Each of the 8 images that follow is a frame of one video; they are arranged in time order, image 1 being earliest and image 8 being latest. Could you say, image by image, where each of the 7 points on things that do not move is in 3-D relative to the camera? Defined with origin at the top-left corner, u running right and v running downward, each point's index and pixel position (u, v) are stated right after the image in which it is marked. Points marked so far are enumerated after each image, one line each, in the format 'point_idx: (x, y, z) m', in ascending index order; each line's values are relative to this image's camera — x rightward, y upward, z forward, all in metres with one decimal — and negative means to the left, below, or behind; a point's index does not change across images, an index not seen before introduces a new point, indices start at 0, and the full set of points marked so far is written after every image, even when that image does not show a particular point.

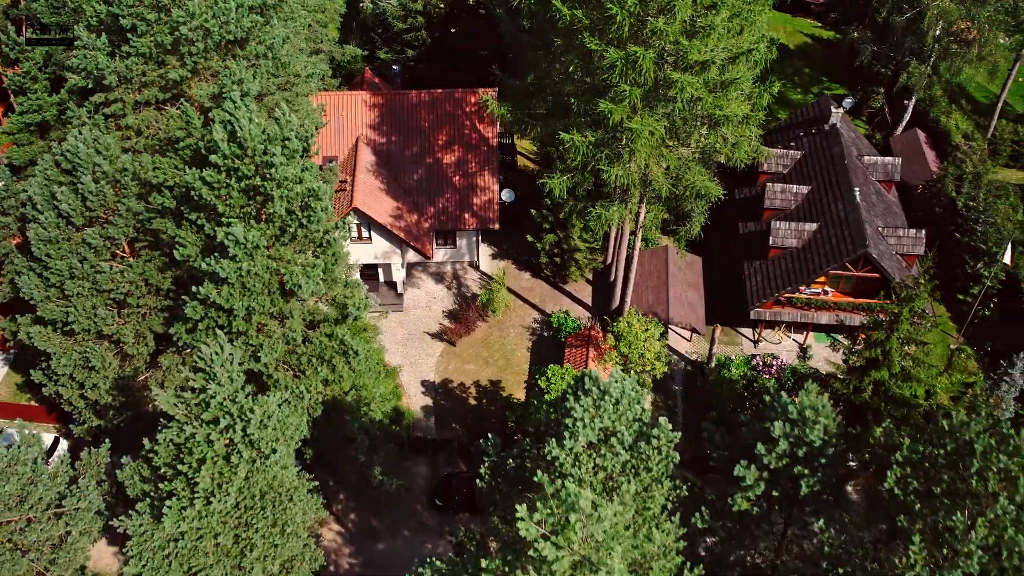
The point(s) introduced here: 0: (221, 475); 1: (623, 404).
0: (-4.8, -3.0, +14.7) m
1: (+1.7, -1.8, +13.4) m
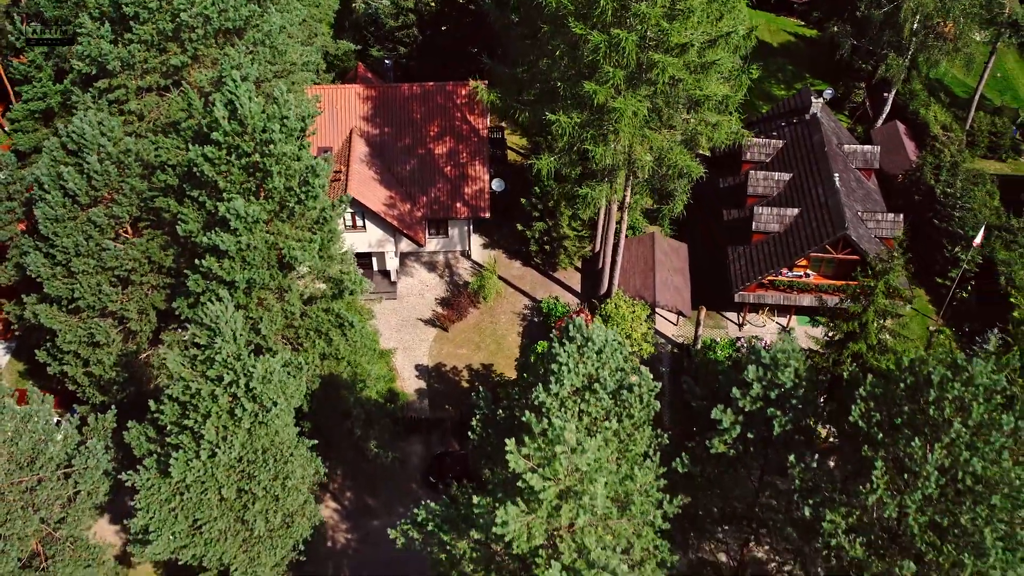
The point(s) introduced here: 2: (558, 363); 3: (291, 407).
0: (-5.0, -2.4, +15.5) m
1: (+1.5, -1.1, +14.3) m
2: (+0.7, -1.2, +13.8) m
3: (-4.2, -2.2, +16.8) m
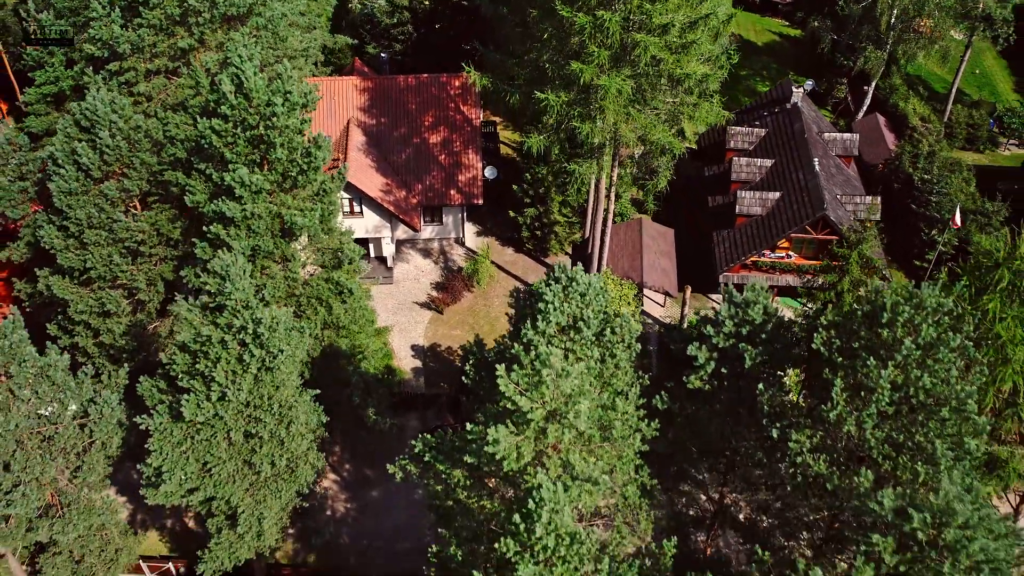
0: (-5.1, -1.5, +16.5) m
1: (+1.3, -0.1, +15.3) m
2: (+0.5, -0.2, +14.9) m
3: (-4.3, -1.4, +17.8) m
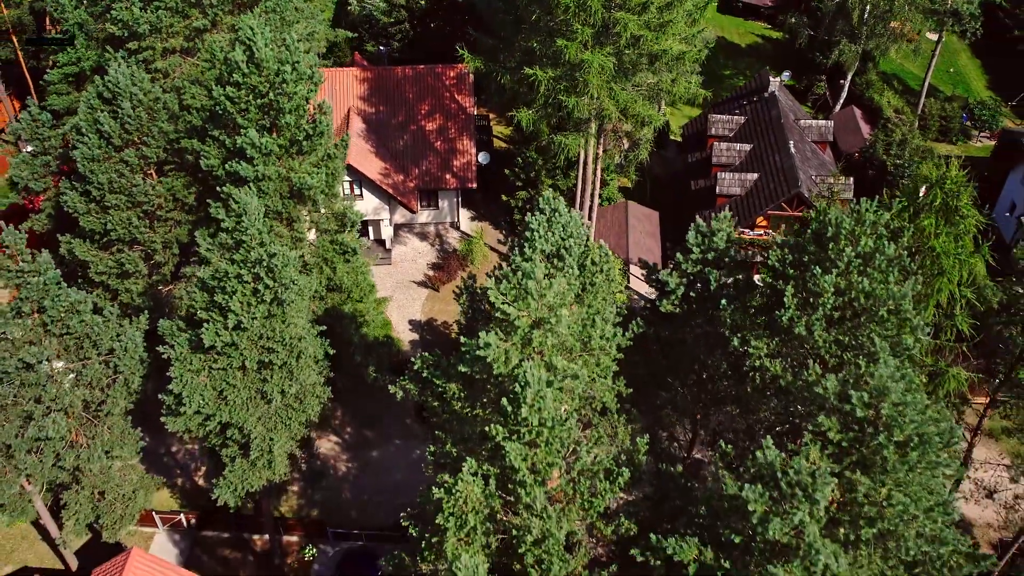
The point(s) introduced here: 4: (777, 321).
0: (-5.3, -0.3, +18.1) m
1: (+1.1, +1.1, +17.0) m
2: (+0.3, +1.0, +16.6) m
3: (-4.5, -0.2, +19.5) m
4: (+4.5, -0.6, +15.3) m
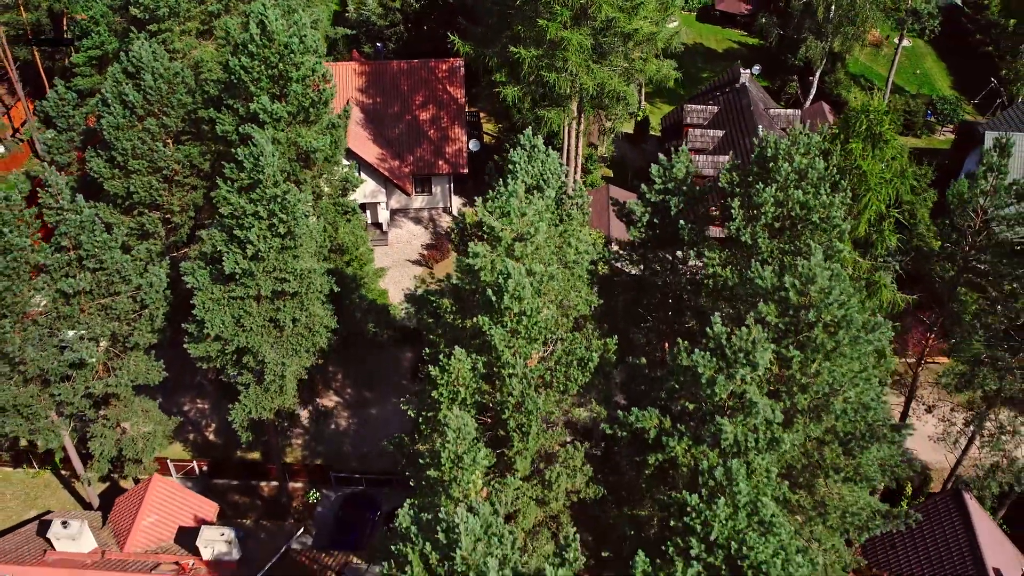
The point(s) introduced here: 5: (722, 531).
0: (-5.7, +1.1, +20.4) m
1: (+0.8, +2.7, +19.4) m
2: (0.0, +2.6, +18.9) m
3: (-4.9, +1.2, +21.7) m
4: (+4.2, +1.0, +17.6) m
5: (+3.3, -3.8, +14.0) m
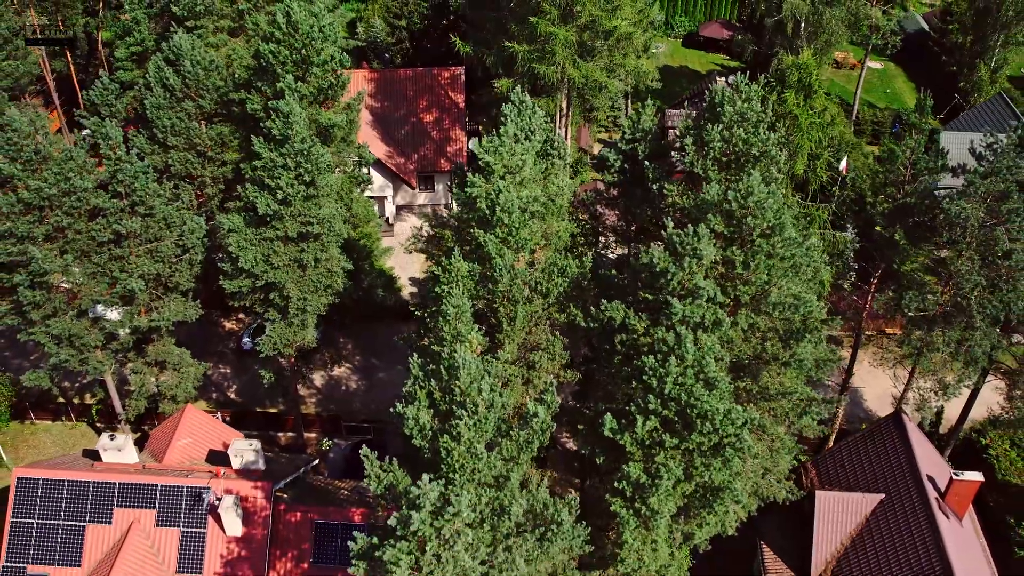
0: (-5.9, +2.7, +23.7) m
1: (+0.6, +4.3, +22.8) m
2: (-0.2, +4.2, +22.3) m
3: (-5.1, +2.7, +25.0) m
4: (+4.0, +2.7, +20.9) m
5: (+3.1, -1.8, +17.0) m
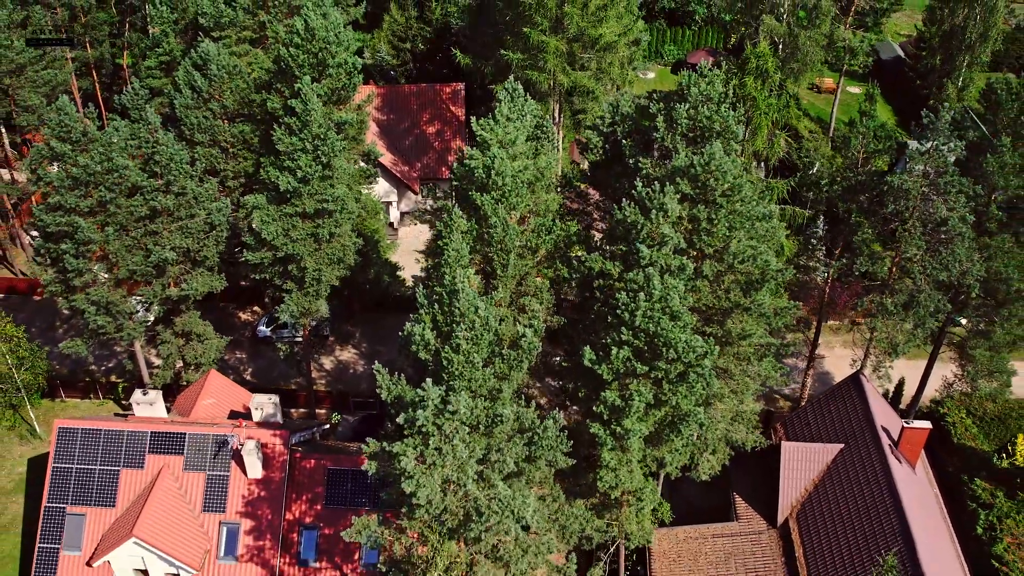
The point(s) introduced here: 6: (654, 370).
0: (-6.0, +3.6, +26.5) m
1: (+0.4, +5.2, +25.7) m
2: (-0.3, +5.2, +25.2) m
3: (-5.2, +3.6, +27.9) m
4: (+3.9, +3.8, +23.7) m
5: (+2.9, -0.6, +19.7) m
6: (+3.2, -1.8, +19.9) m
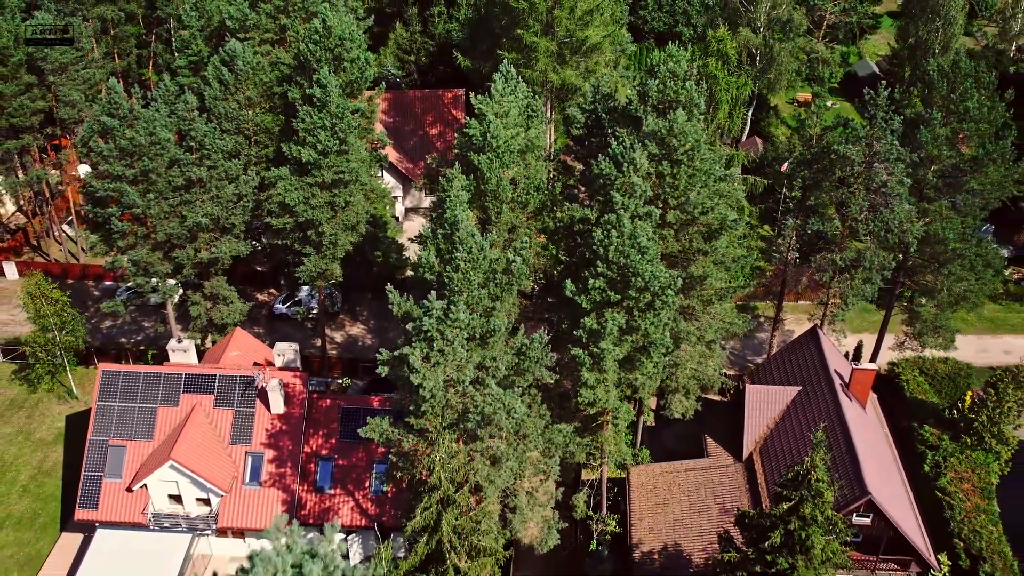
0: (-6.2, +4.9, +30.1) m
1: (+0.2, +6.6, +29.3) m
2: (-0.5, +6.5, +28.8) m
3: (-5.4, +4.8, +31.4) m
4: (+3.7, +5.2, +27.3) m
5: (+2.7, +0.9, +23.0) m
6: (+3.0, -0.3, +23.2) m
